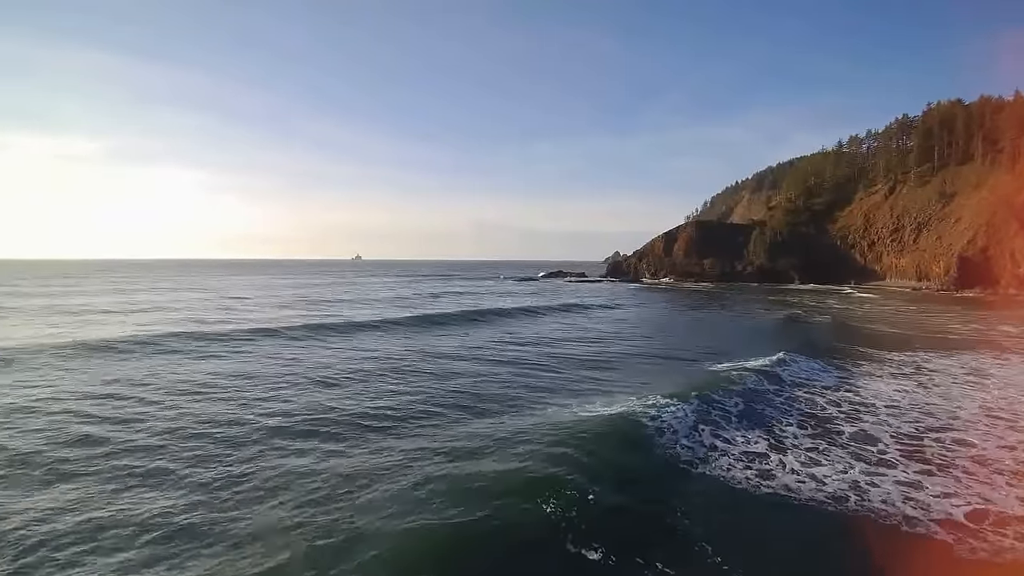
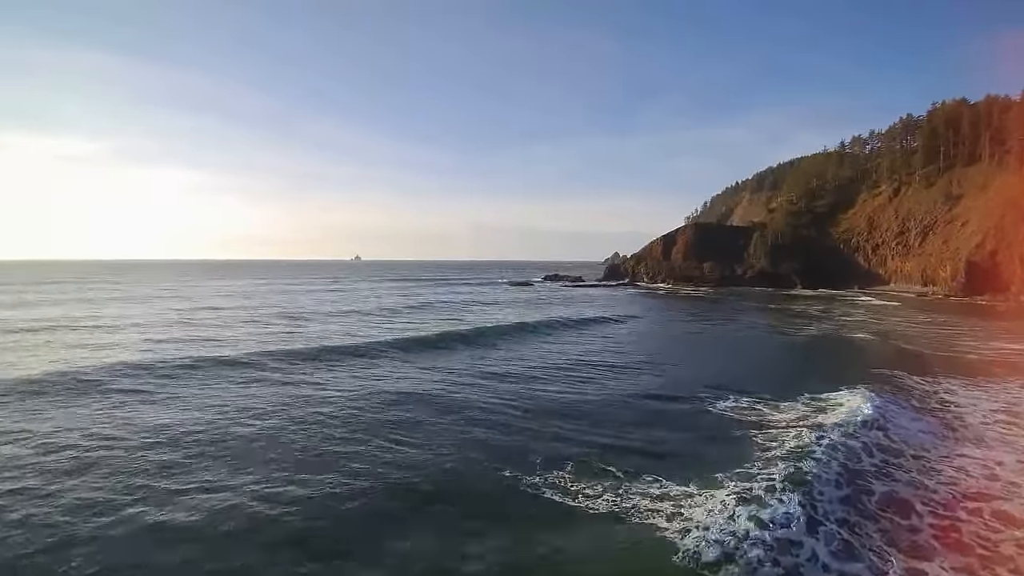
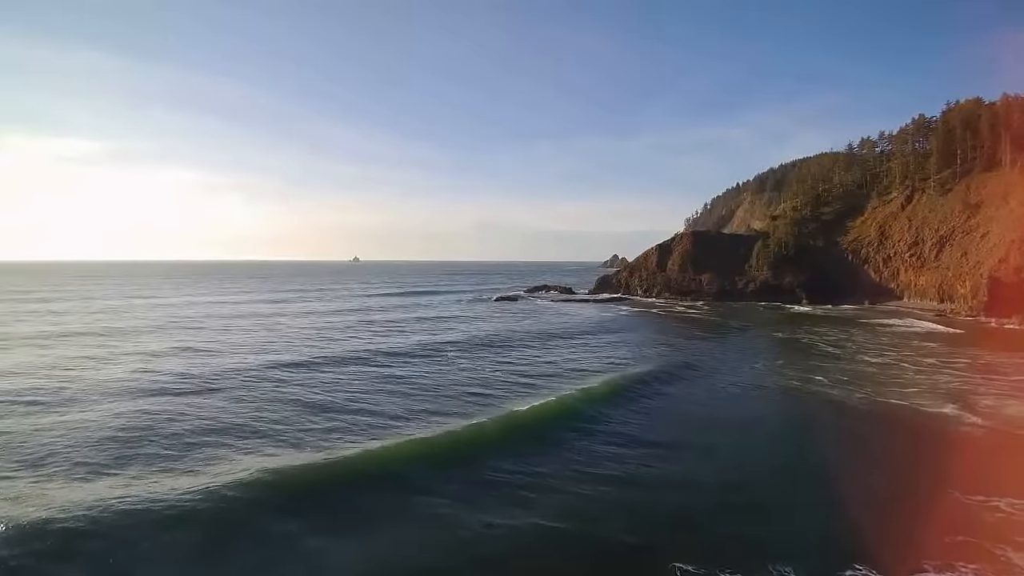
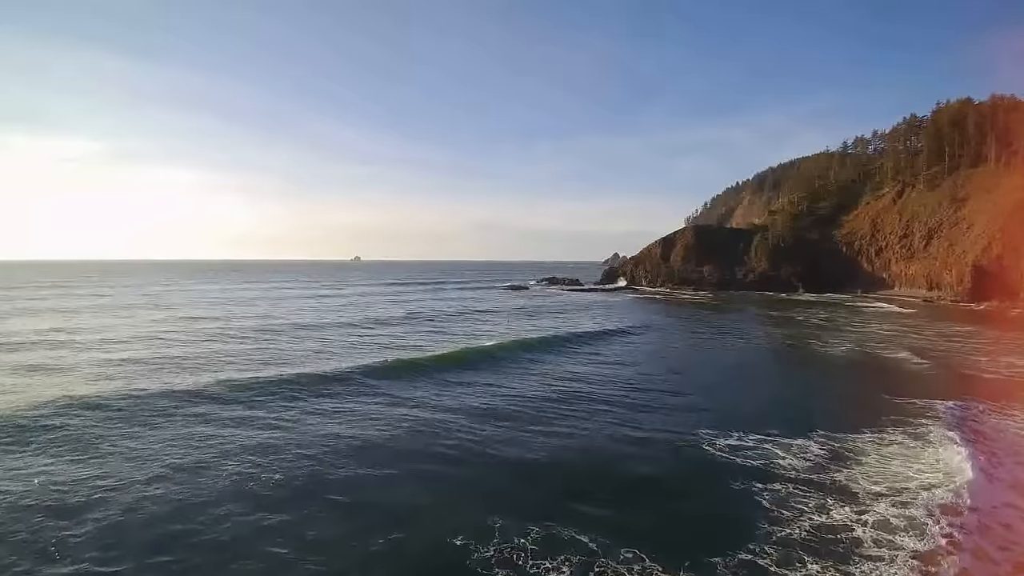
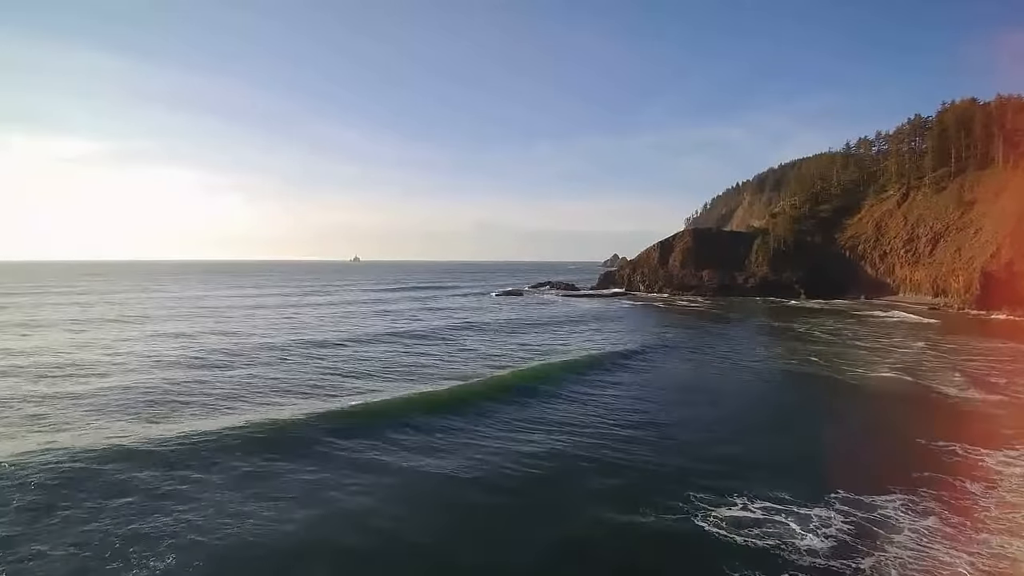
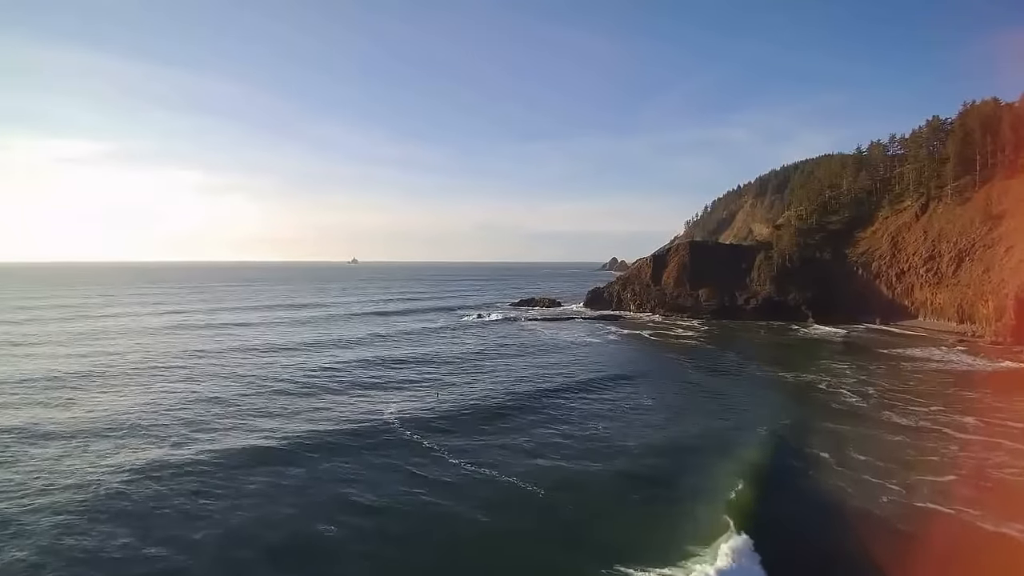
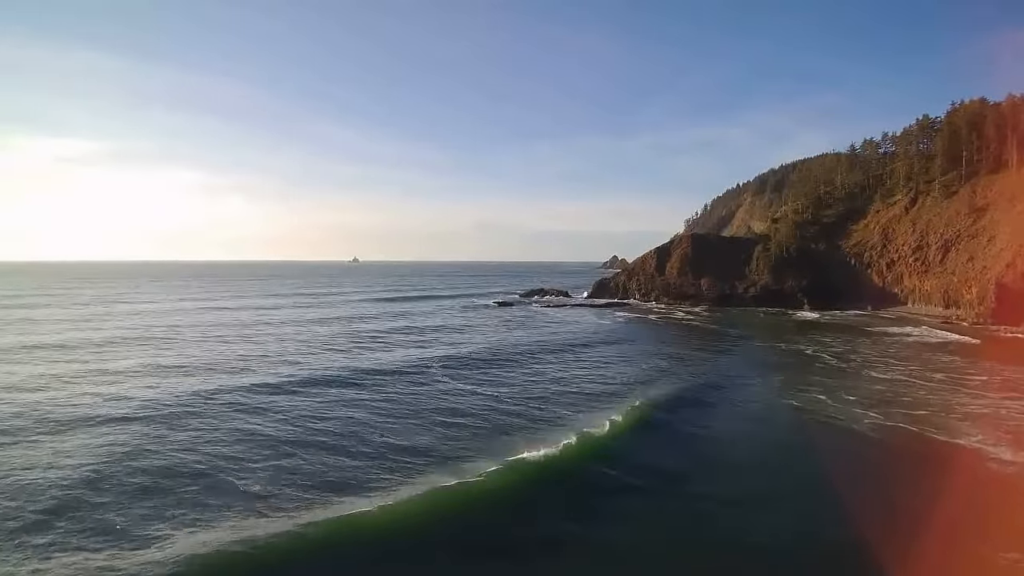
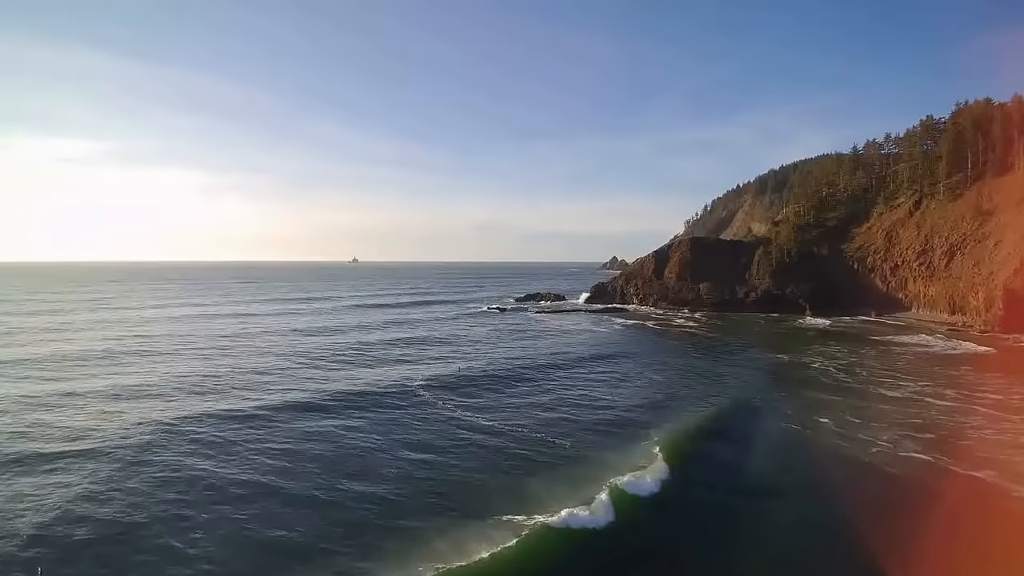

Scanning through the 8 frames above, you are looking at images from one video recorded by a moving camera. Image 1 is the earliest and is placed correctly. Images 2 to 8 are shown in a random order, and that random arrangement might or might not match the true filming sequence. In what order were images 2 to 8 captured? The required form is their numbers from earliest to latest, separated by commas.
2, 4, 5, 3, 7, 8, 6
